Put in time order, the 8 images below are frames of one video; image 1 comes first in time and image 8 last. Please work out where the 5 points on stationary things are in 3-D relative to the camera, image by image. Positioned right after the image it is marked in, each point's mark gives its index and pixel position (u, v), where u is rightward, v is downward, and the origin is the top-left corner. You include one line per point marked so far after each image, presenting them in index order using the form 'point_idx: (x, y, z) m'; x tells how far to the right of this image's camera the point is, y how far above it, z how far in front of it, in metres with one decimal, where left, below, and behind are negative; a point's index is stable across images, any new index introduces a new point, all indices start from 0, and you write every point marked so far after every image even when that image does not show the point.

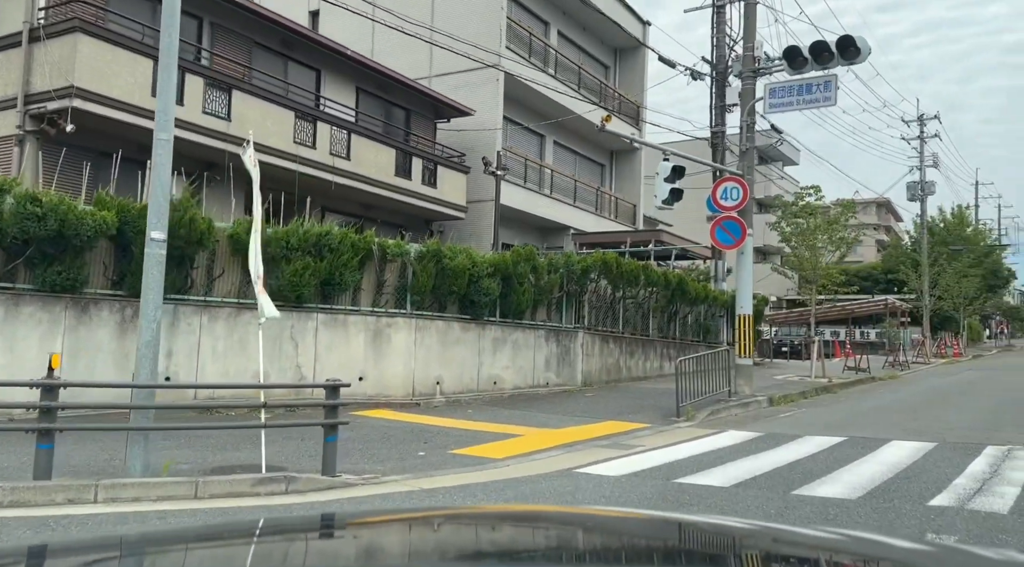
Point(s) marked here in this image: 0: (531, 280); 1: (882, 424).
0: (+0.4, +0.1, +14.4) m
1: (+5.6, -2.2, +12.1) m
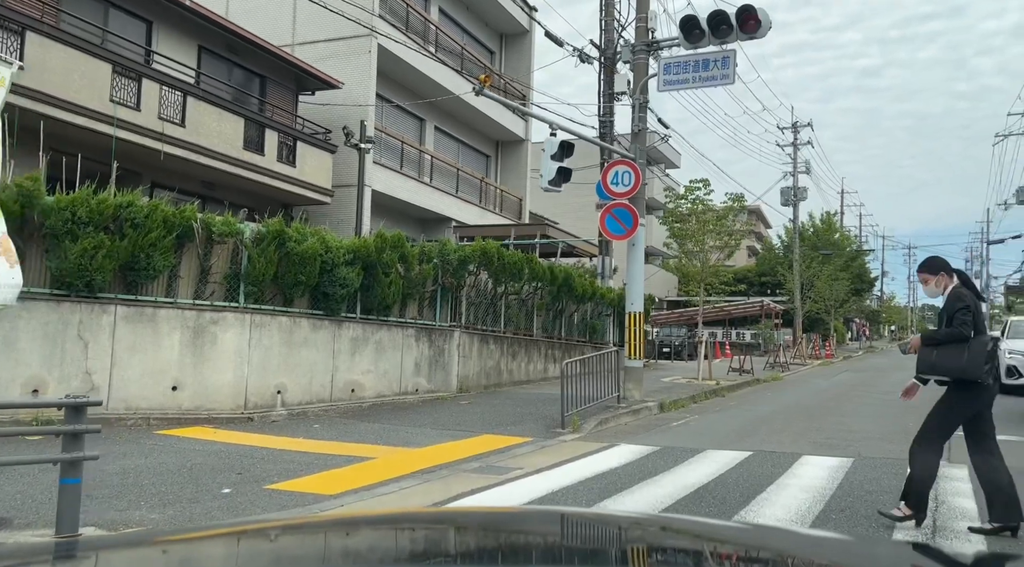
0: (-1.8, +0.2, +12.4) m
1: (+3.7, -2.1, +10.9) m
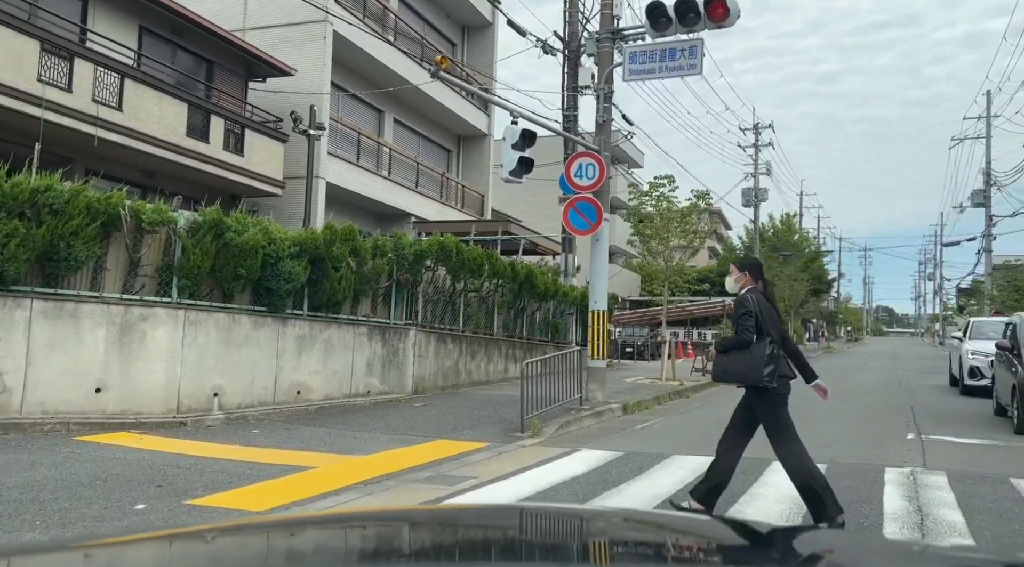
0: (-2.4, +0.3, +11.7) m
1: (+3.2, -2.1, +10.5) m
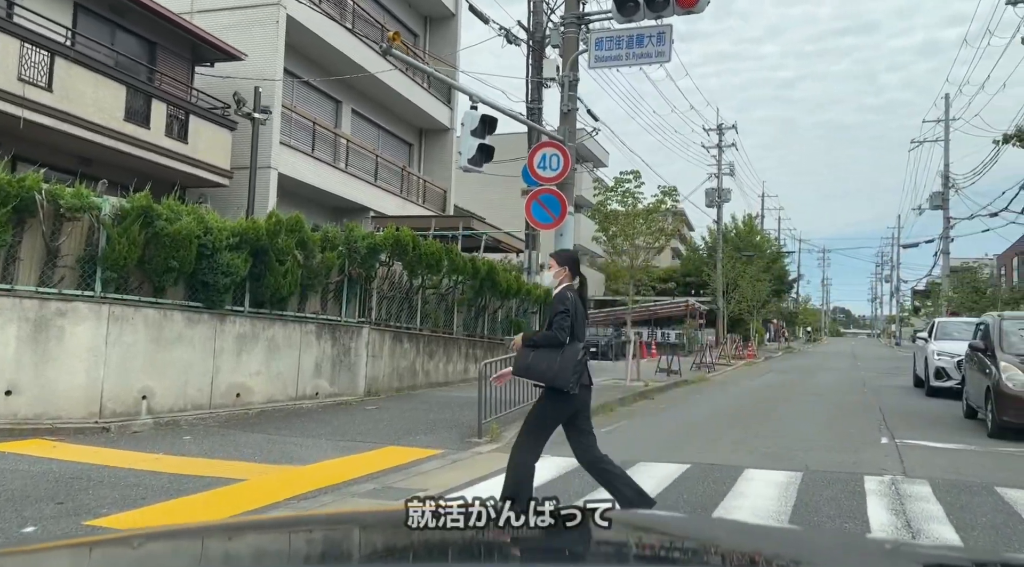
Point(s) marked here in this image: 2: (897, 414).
0: (-3.0, +0.3, +11.0) m
1: (+2.6, -2.0, +10.0) m
2: (+6.7, -2.3, +13.8) m
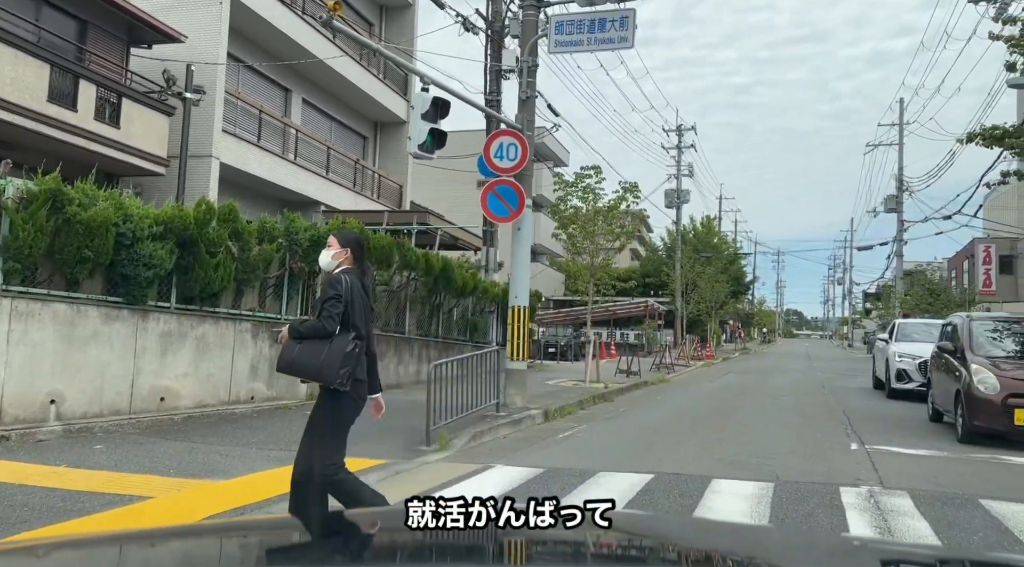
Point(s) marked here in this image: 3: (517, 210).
0: (-3.6, +0.4, +10.1) m
1: (+2.0, -2.0, +9.4) m
2: (+5.9, -2.3, +13.5) m
3: (+0.1, +1.1, +11.4) m
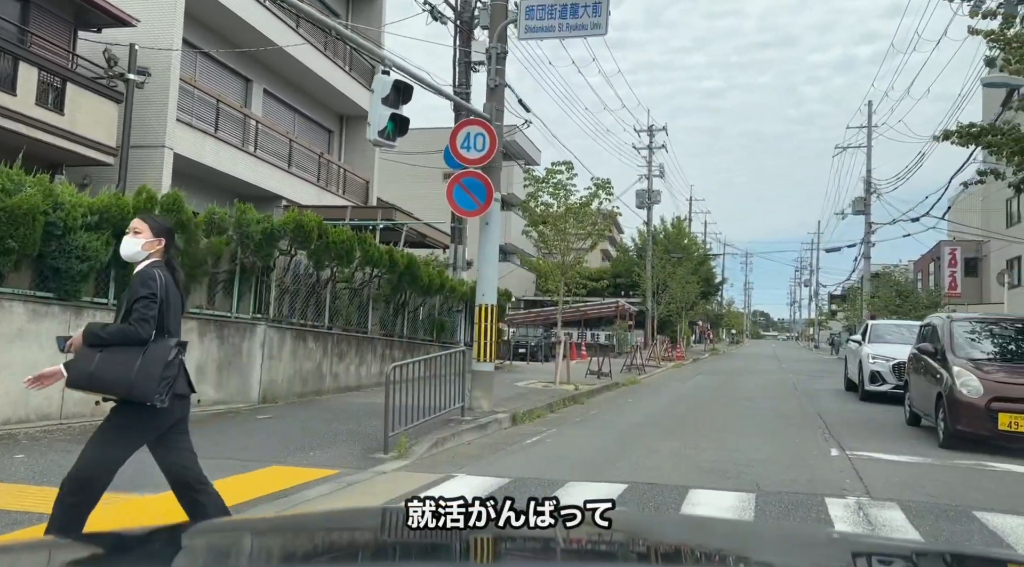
0: (-4.0, +0.5, +9.5) m
1: (+1.7, -2.0, +8.9) m
2: (+5.4, -2.3, +13.2) m
3: (-0.4, +1.1, +10.8) m
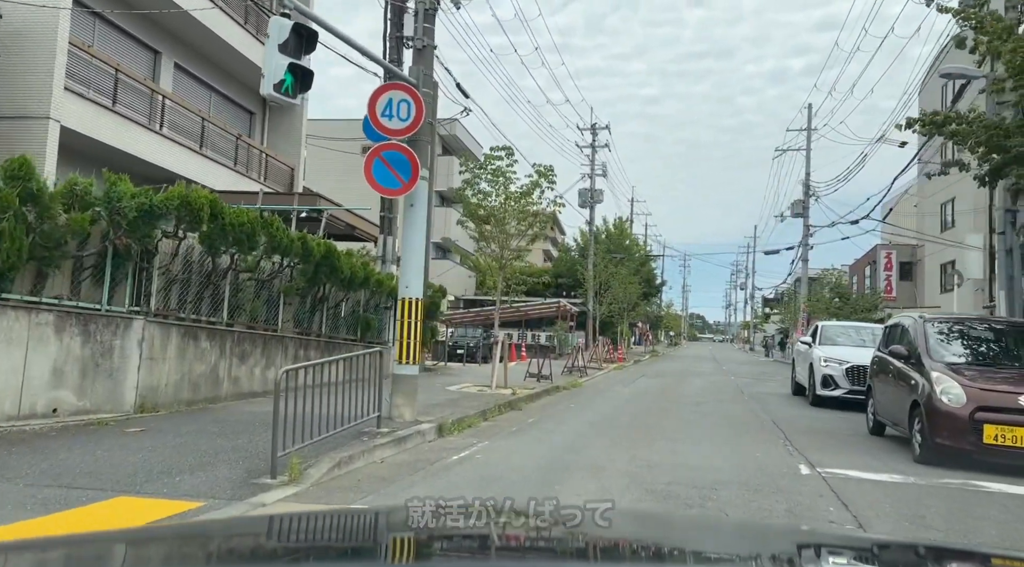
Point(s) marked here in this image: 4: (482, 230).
0: (-4.7, +0.6, +7.7) m
1: (+0.9, -1.9, +7.6) m
2: (+4.3, -2.2, +12.1) m
3: (-1.2, +1.2, +9.4) m
4: (-0.7, +1.3, +18.9) m
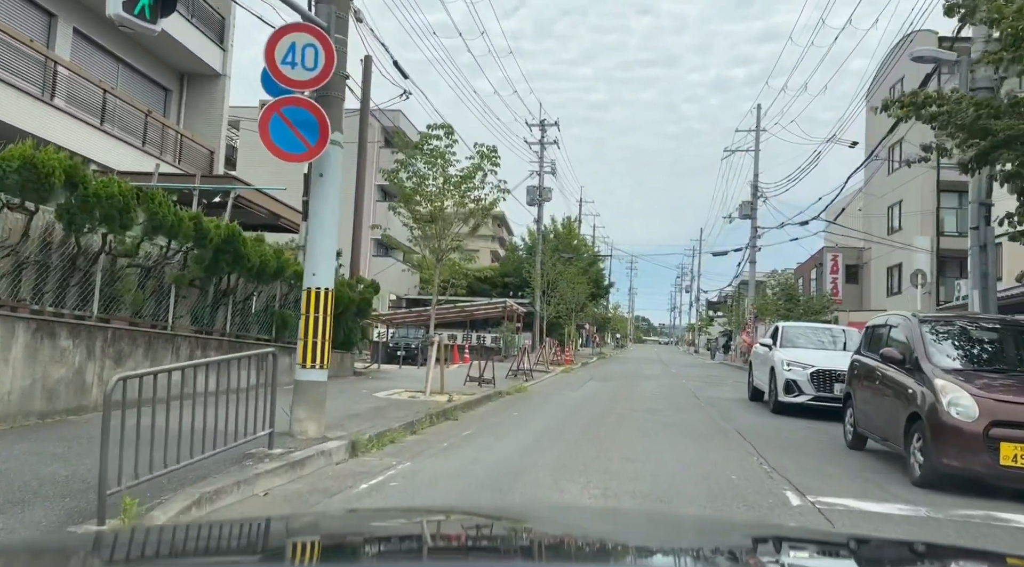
0: (-5.3, +0.8, +5.8) m
1: (+0.3, -1.8, +6.1) m
2: (+3.4, -2.2, +10.8) m
3: (-1.9, +1.3, +7.7) m
4: (-2.0, +1.4, +17.2) m
